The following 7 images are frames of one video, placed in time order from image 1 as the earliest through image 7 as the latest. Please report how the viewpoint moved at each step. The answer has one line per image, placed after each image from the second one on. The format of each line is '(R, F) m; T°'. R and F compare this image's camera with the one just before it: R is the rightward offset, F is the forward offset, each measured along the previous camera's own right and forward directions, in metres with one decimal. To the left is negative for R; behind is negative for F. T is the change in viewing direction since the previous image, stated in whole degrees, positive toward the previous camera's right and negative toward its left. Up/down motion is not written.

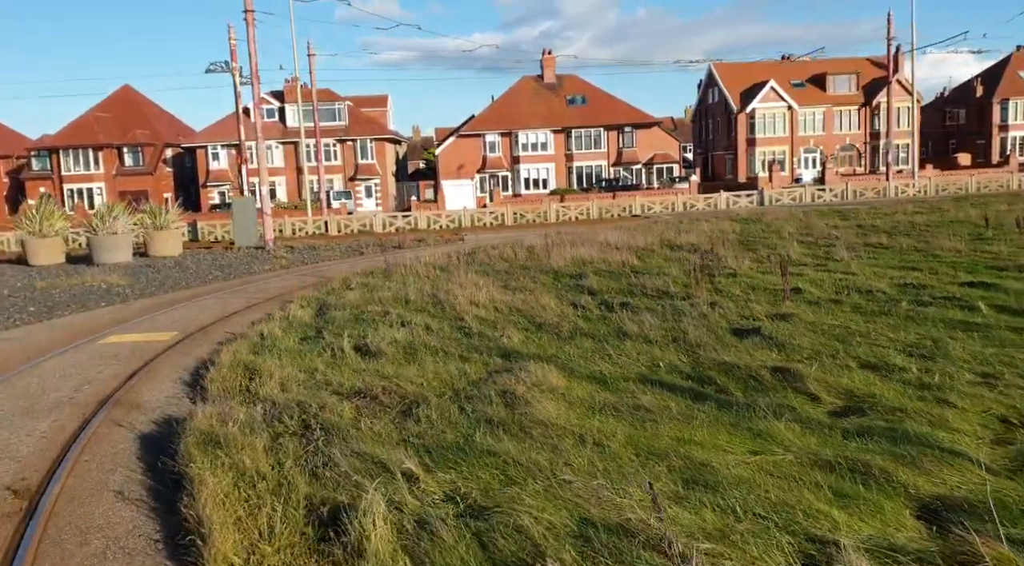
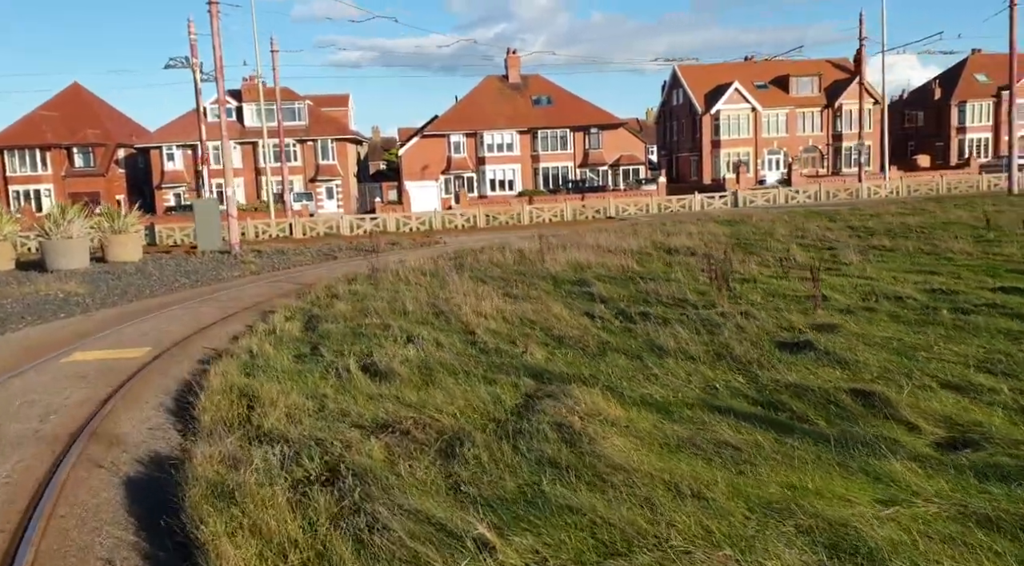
(-0.8, +1.2) m; +3°
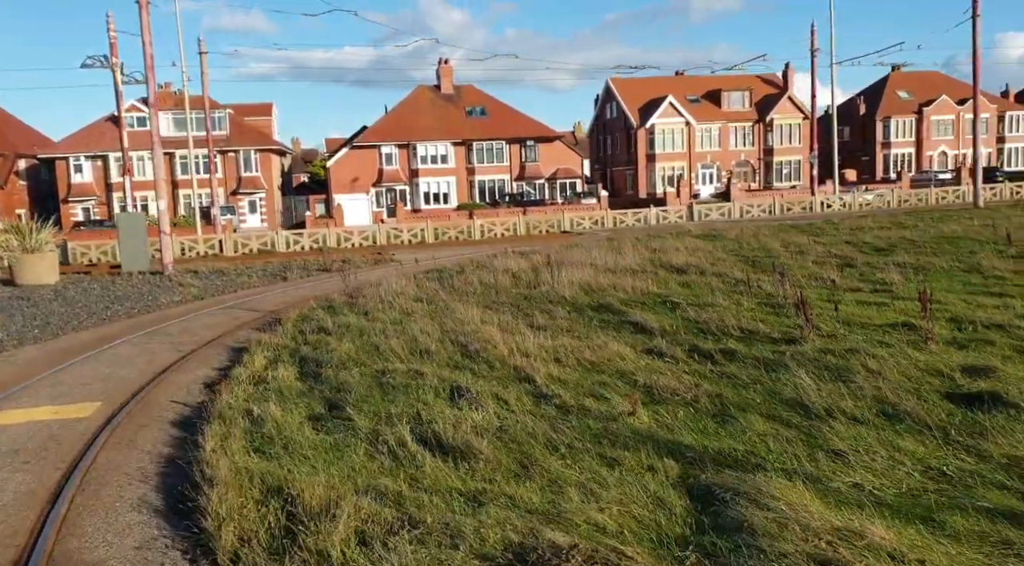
(-1.6, +2.6) m; +5°
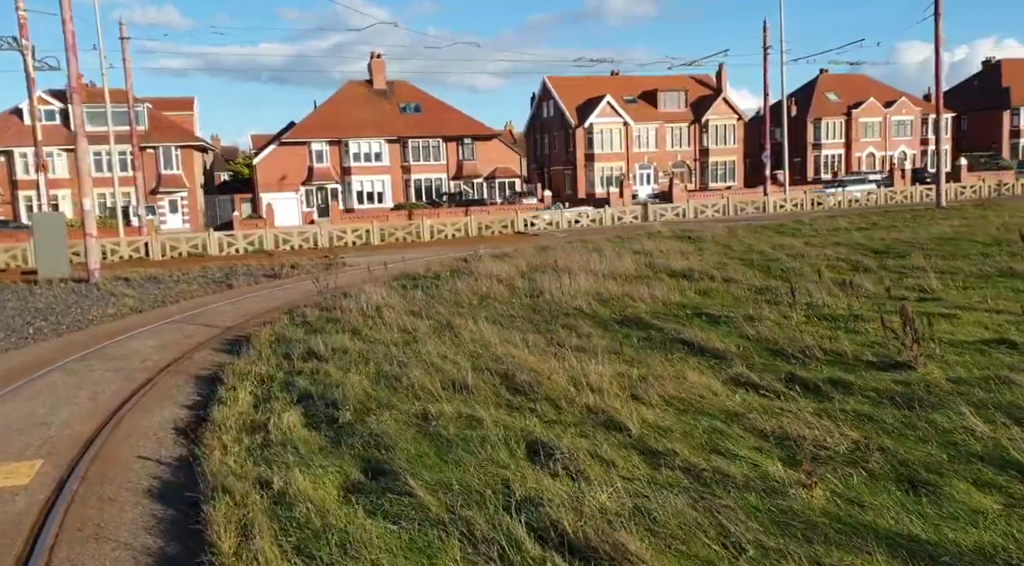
(-1.4, +2.2) m; +5°
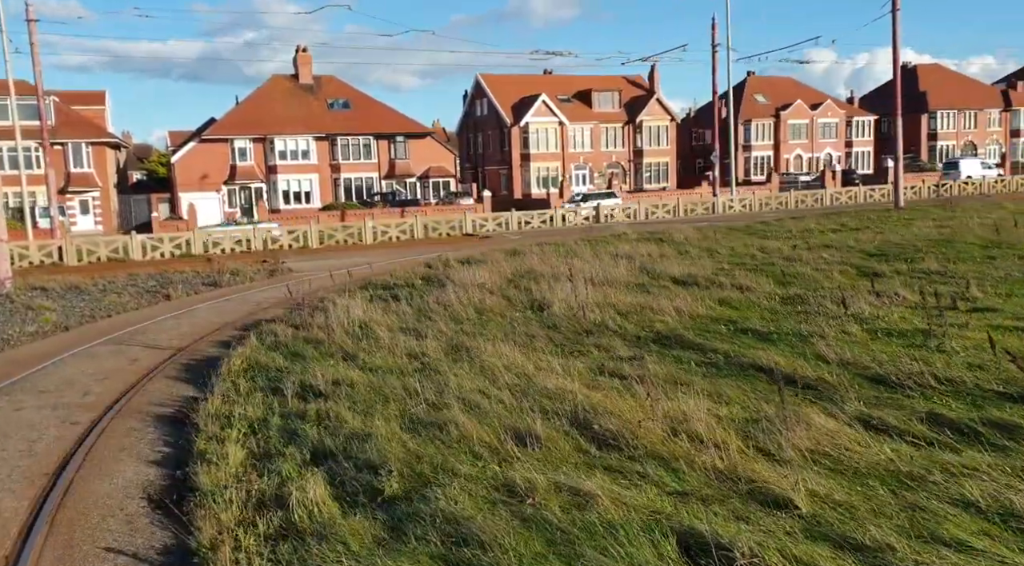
(-1.3, +2.1) m; +5°
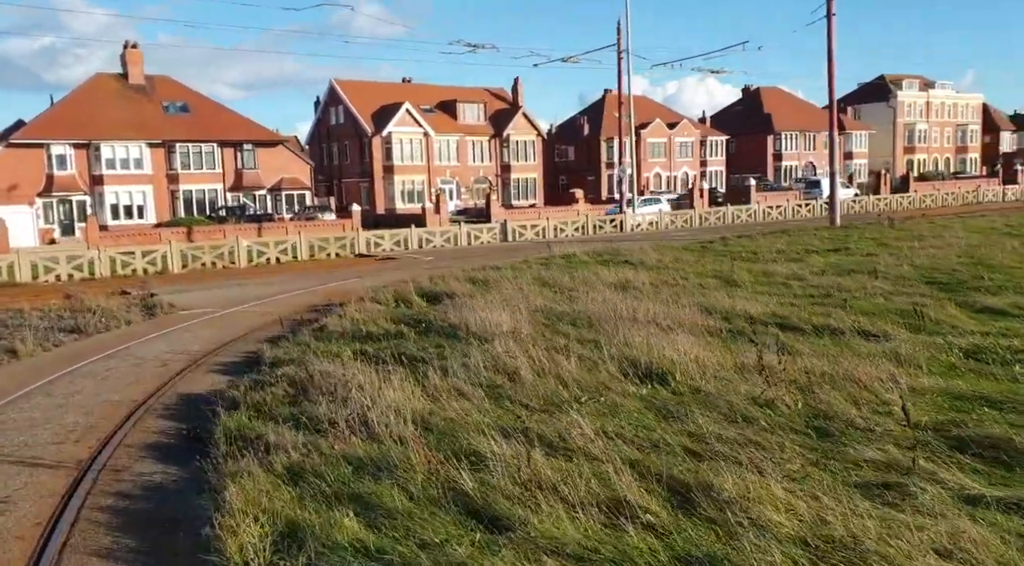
(-2.9, +5.3) m; +11°
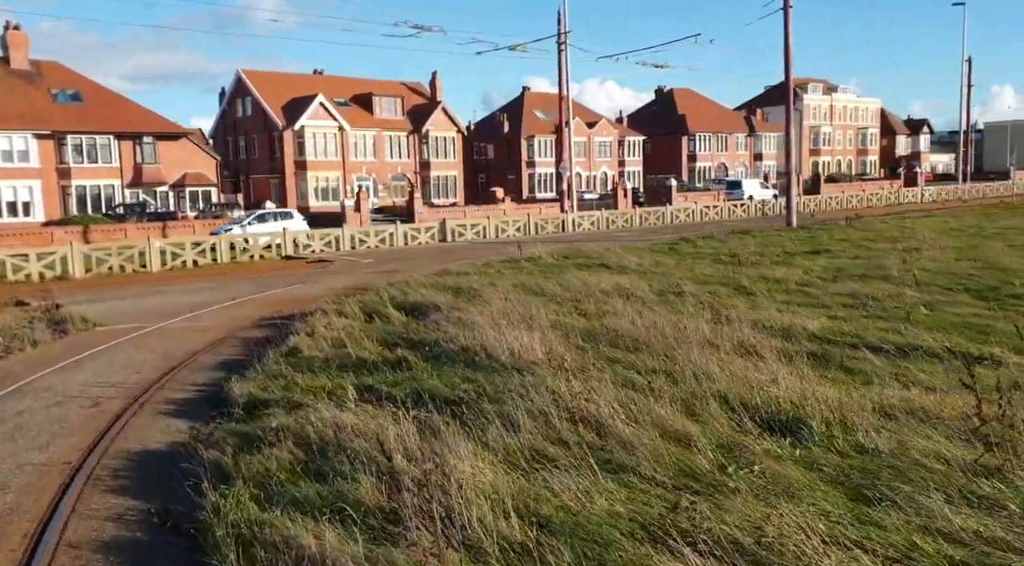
(-1.5, +2.6) m; +6°
